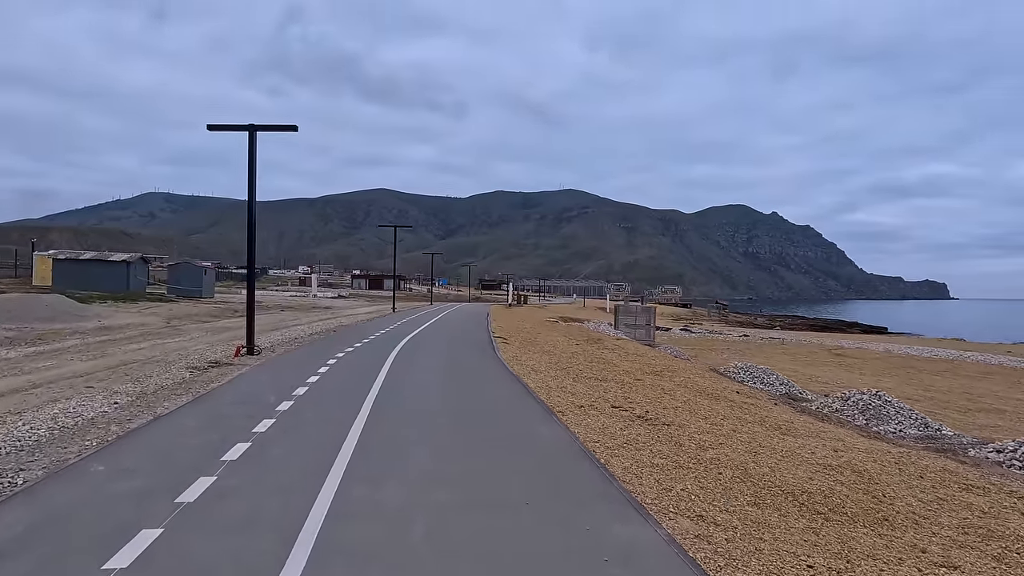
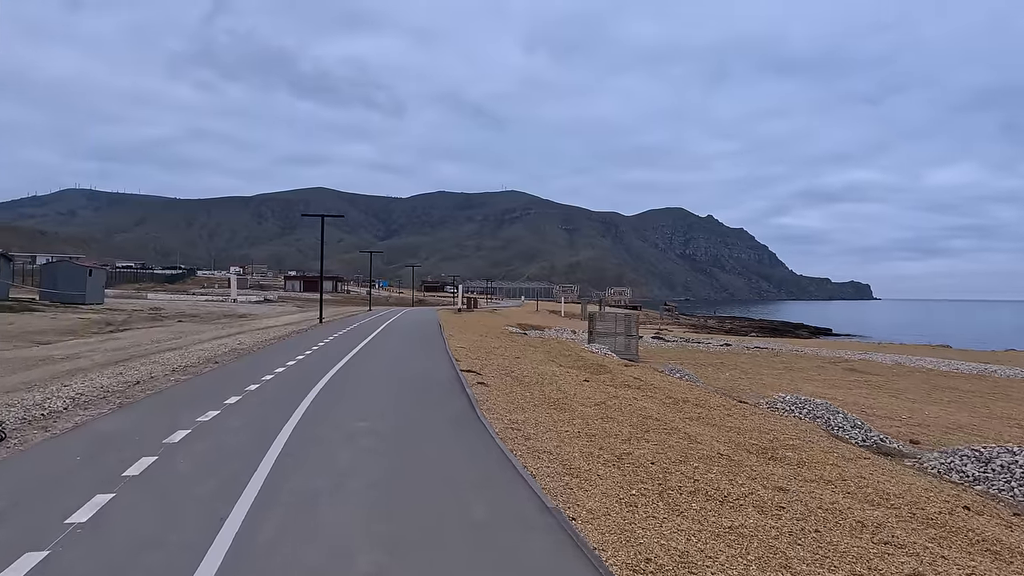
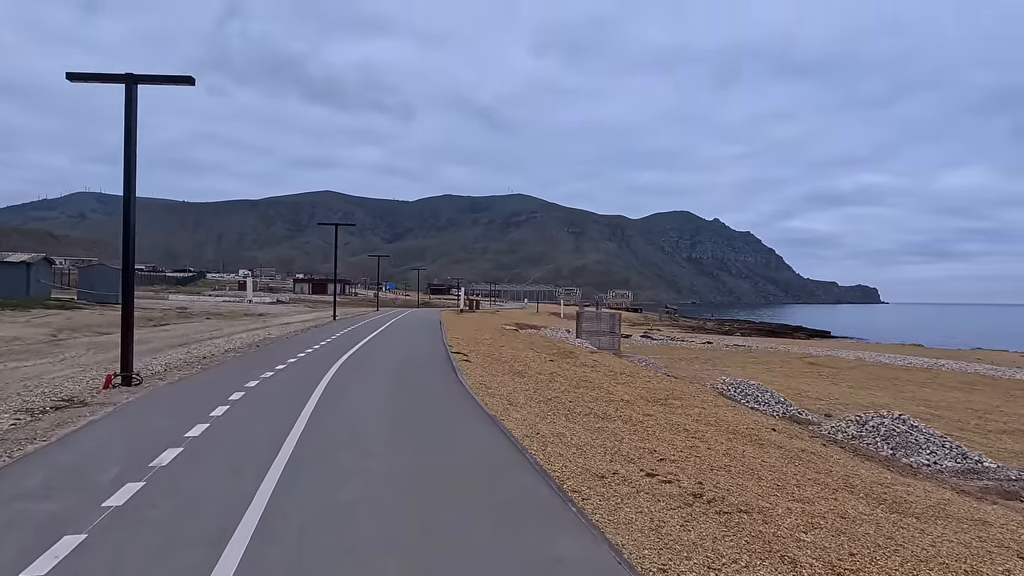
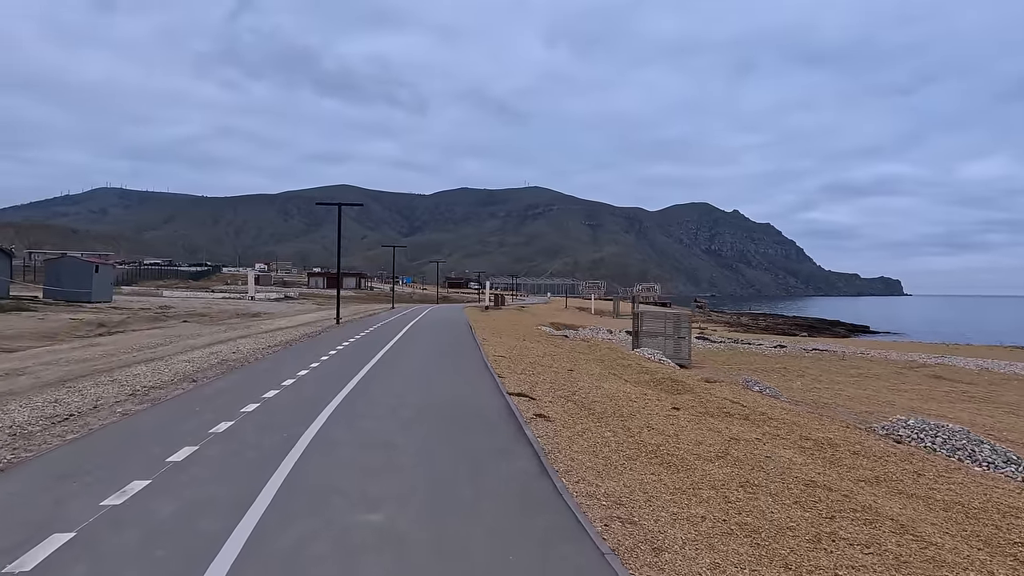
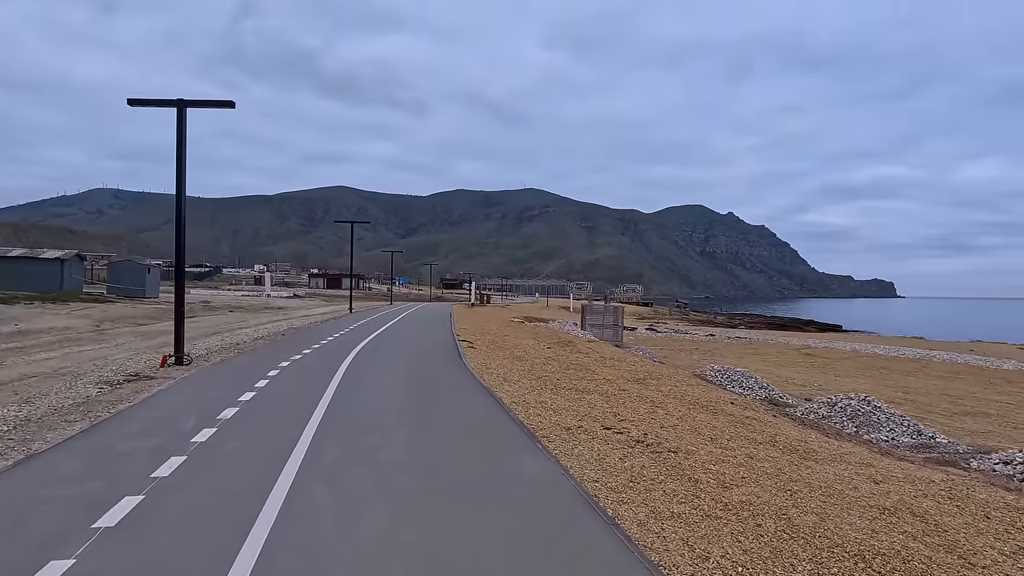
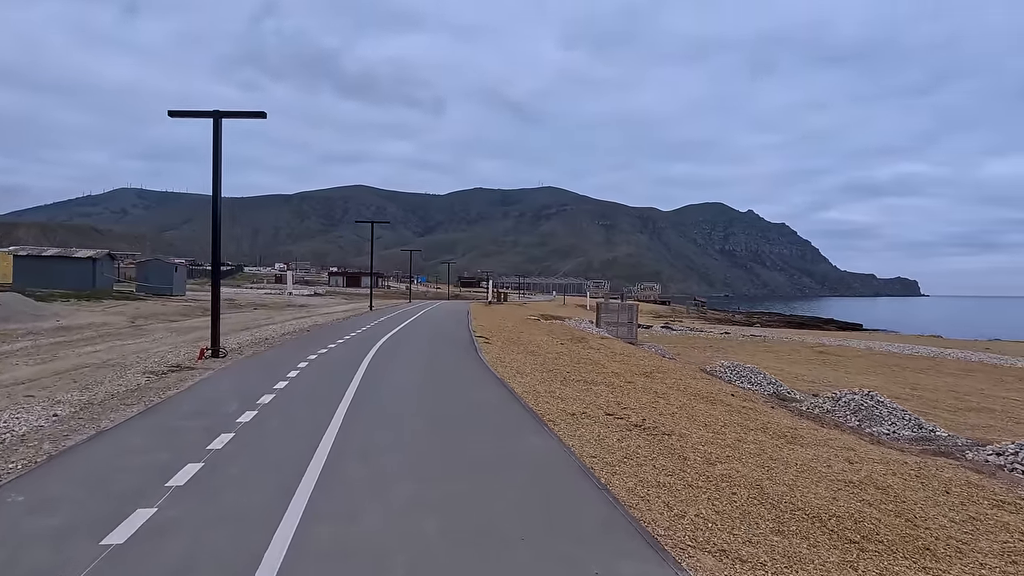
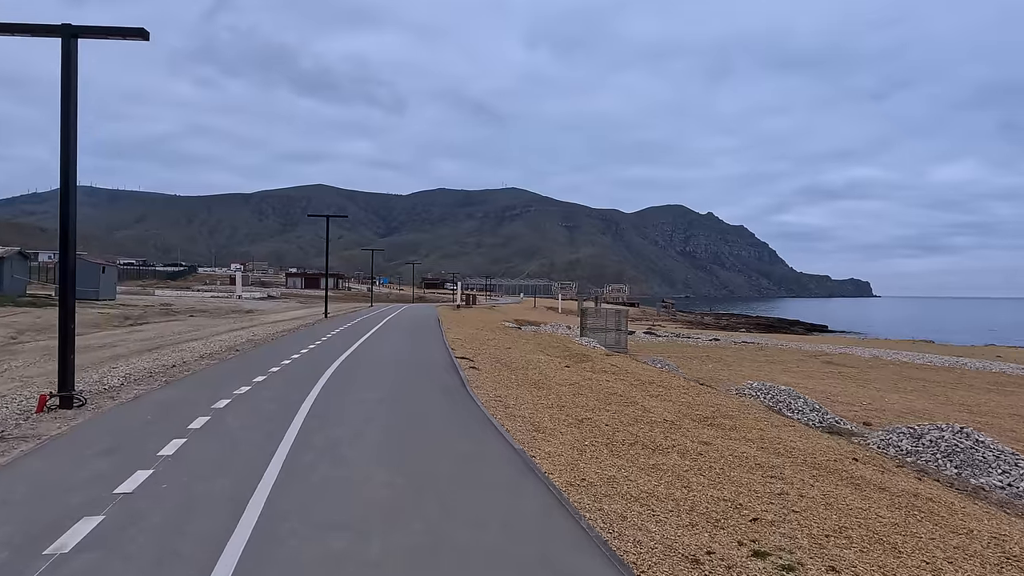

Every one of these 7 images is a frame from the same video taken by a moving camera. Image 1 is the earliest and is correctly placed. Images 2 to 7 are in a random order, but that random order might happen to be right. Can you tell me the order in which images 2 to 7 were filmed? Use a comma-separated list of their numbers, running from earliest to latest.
6, 5, 3, 7, 2, 4
